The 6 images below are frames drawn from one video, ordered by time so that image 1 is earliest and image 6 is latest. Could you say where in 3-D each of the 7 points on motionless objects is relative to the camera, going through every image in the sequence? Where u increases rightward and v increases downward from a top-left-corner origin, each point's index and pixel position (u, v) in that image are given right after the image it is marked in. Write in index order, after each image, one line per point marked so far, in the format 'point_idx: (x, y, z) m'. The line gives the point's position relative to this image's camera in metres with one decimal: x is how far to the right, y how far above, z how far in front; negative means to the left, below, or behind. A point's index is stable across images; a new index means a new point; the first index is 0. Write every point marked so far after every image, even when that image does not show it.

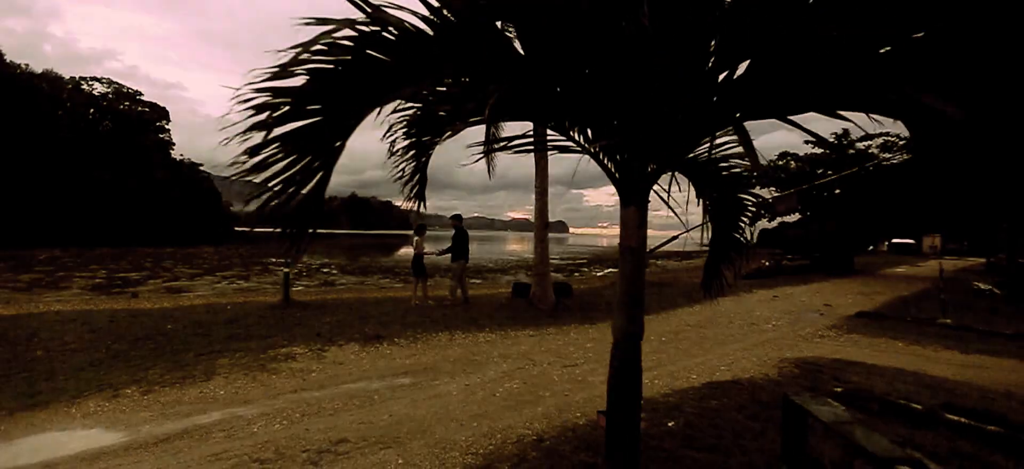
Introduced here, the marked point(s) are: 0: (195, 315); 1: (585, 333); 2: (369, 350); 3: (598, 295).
0: (-7.2, -1.8, +11.0) m
1: (+1.6, -2.2, +10.7) m
2: (-2.6, -2.1, +8.7) m
3: (+2.8, -1.9, +15.9) m
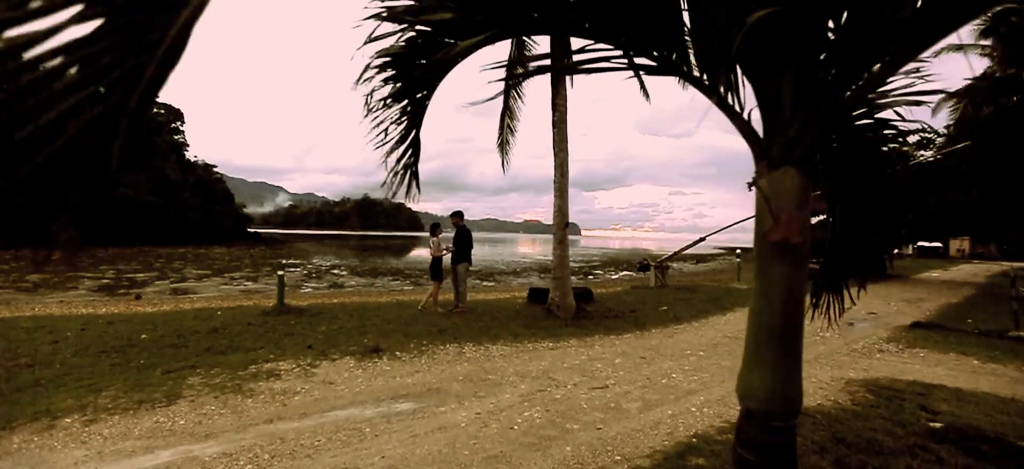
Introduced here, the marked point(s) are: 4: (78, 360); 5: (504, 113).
0: (-6.8, -1.8, +10.0) m
1: (+1.9, -2.2, +9.4) m
2: (-2.3, -2.1, +7.6) m
3: (+3.2, -2.0, +14.7) m
4: (-6.1, -1.8, +6.9) m
5: (-0.2, +3.3, +13.3) m
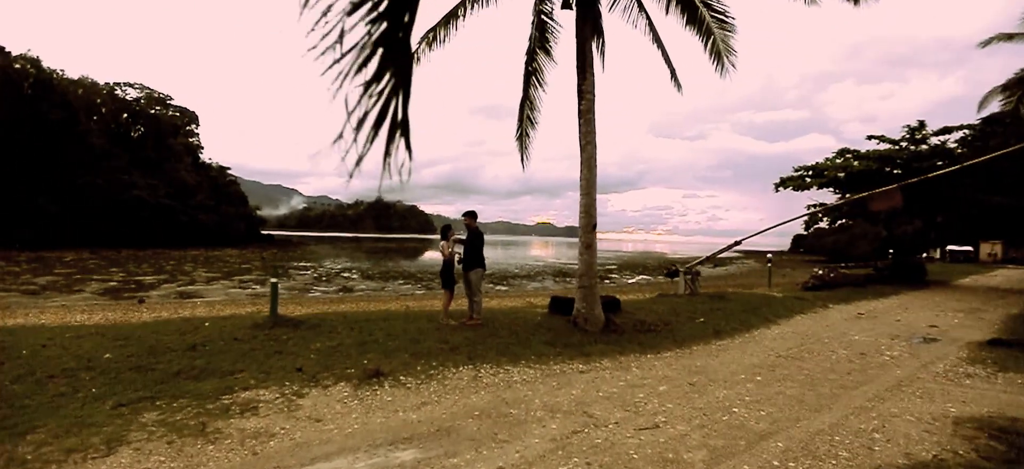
0: (-6.4, -1.8, +8.8) m
1: (+2.3, -2.2, +8.1) m
2: (-2.0, -2.1, +6.4) m
3: (+3.8, -2.1, +13.3) m
4: (-5.8, -1.8, +5.7) m
5: (+0.3, +3.3, +12.1) m
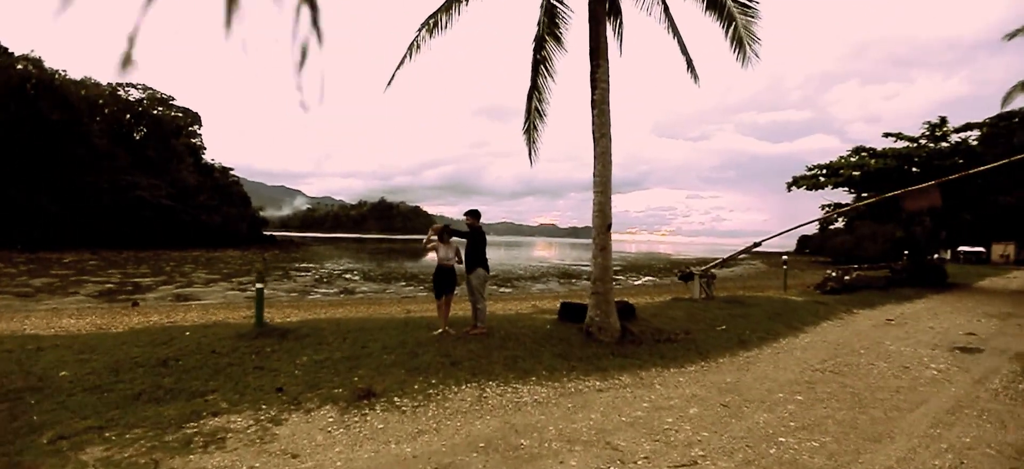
0: (-6.3, -1.9, +8.0) m
1: (+2.4, -2.2, +7.2) m
2: (-1.9, -2.1, +5.5) m
3: (+3.9, -2.1, +12.4) m
4: (-5.7, -1.8, +4.9) m
5: (+0.5, +3.2, +11.2) m
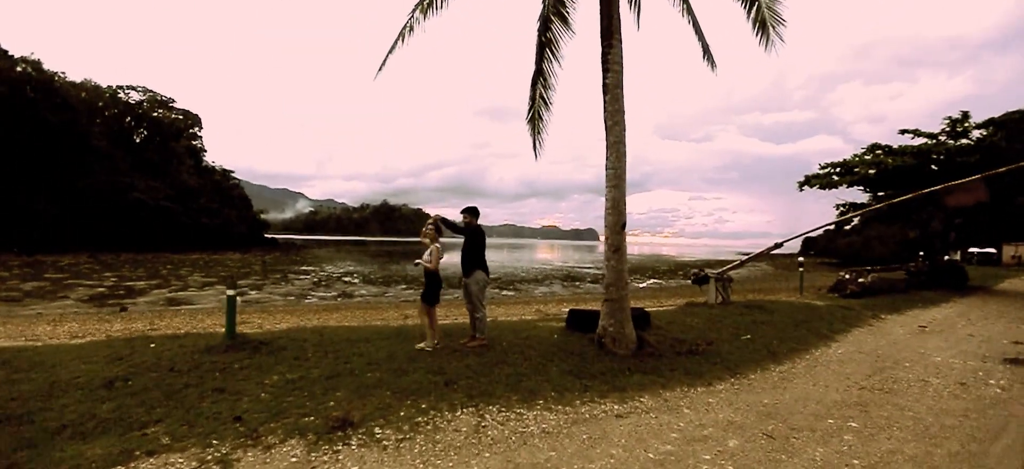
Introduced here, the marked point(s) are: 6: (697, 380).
0: (-6.2, -1.9, +7.0) m
1: (+2.5, -2.2, +6.2) m
2: (-1.8, -2.1, +4.5) m
3: (+4.0, -2.1, +11.3) m
4: (-5.7, -1.8, +3.9) m
5: (+0.5, +3.2, +10.2) m
6: (+2.8, -2.2, +7.3) m
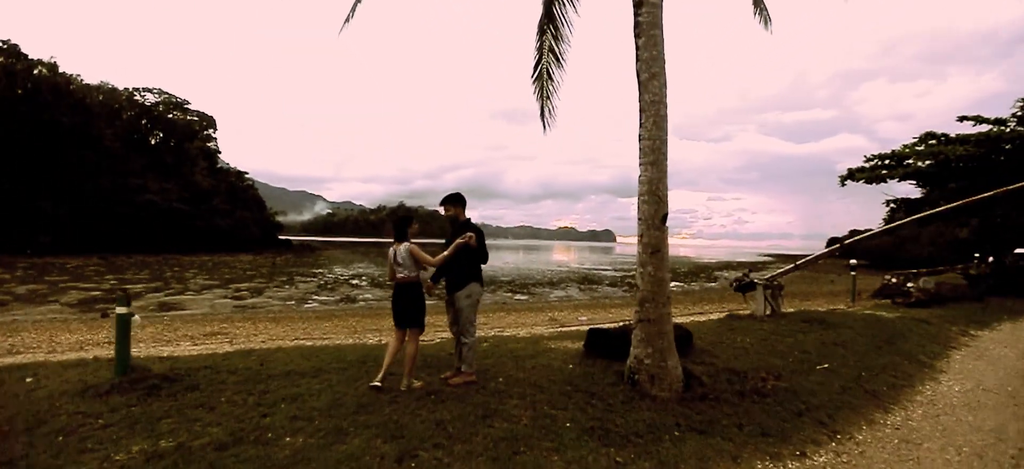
0: (-6.3, -1.8, +4.9) m
1: (+2.4, -2.1, +3.7) m
2: (-2.0, -2.0, +2.2) m
3: (+4.1, -2.0, +8.9) m
4: (-5.8, -1.7, +1.8) m
5: (+0.5, +3.3, +7.8) m
6: (+2.7, -2.1, +4.9) m
